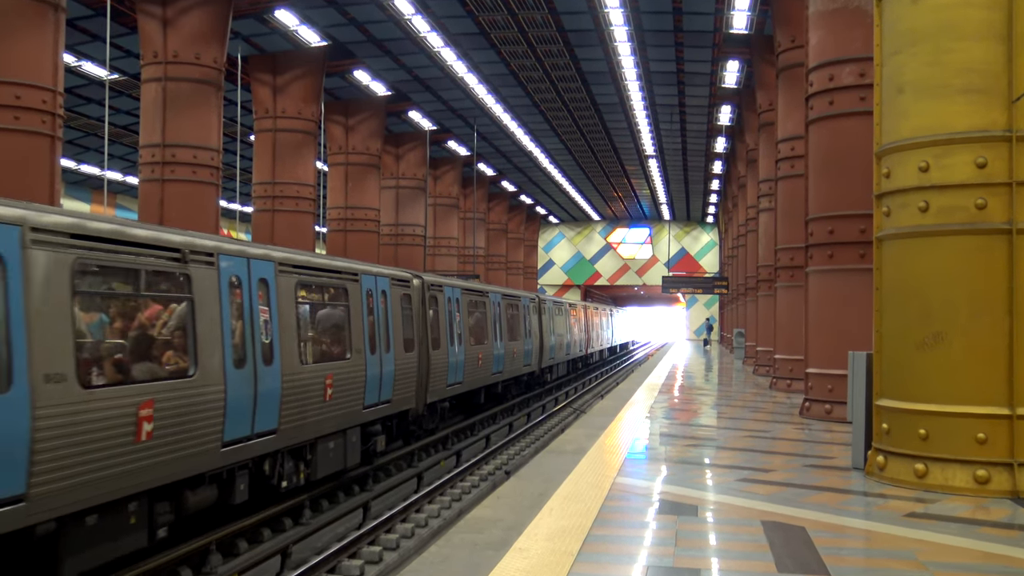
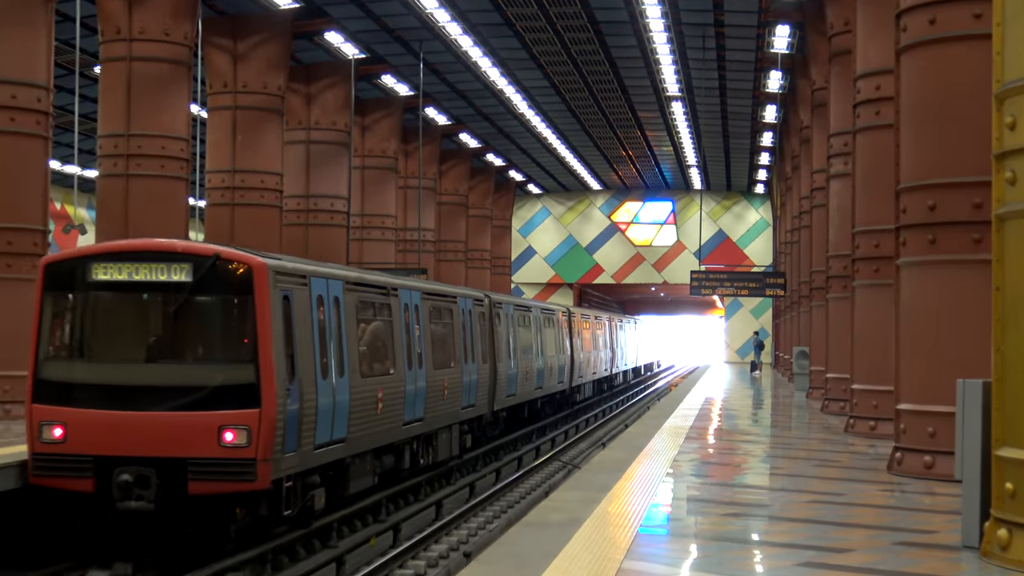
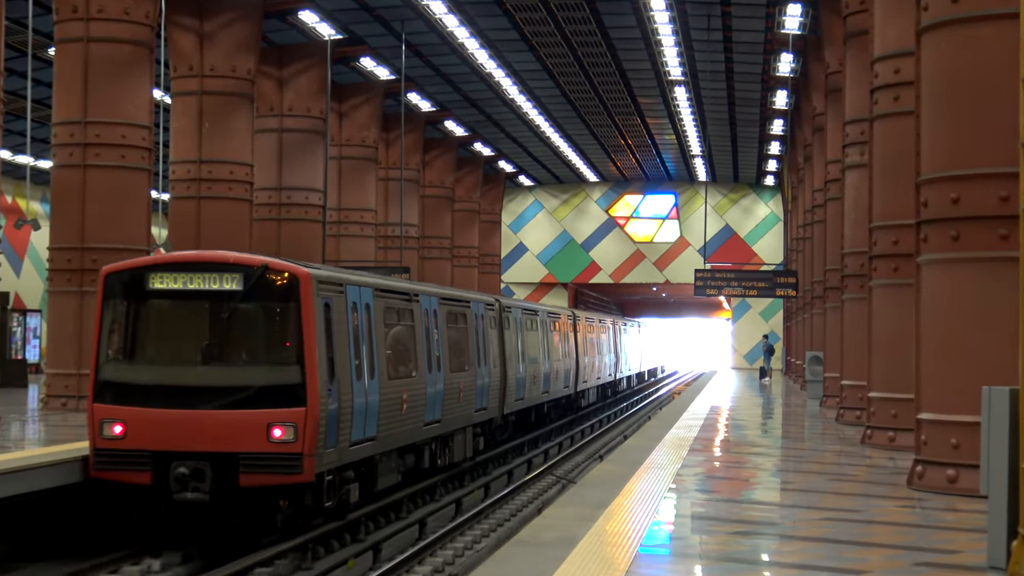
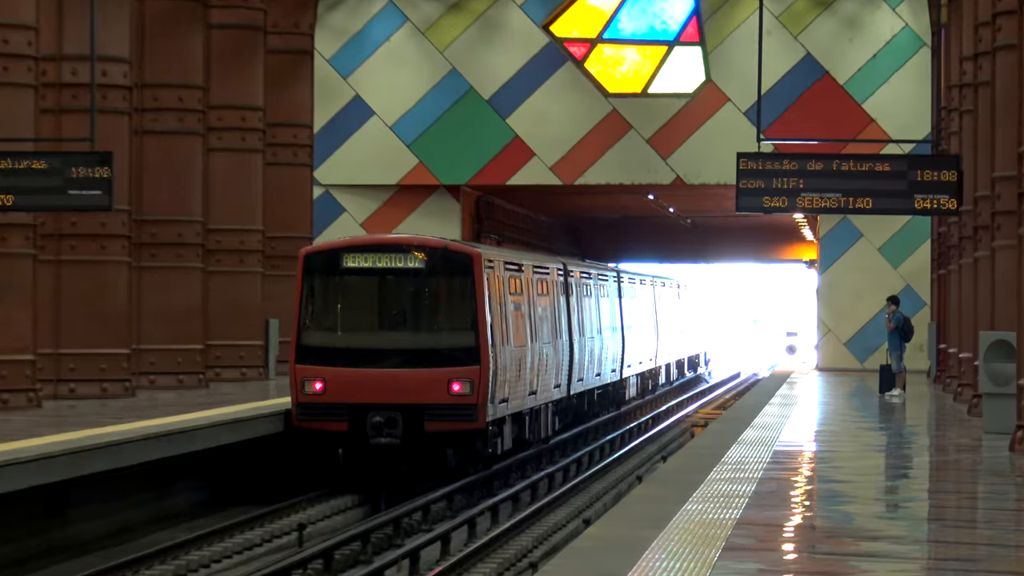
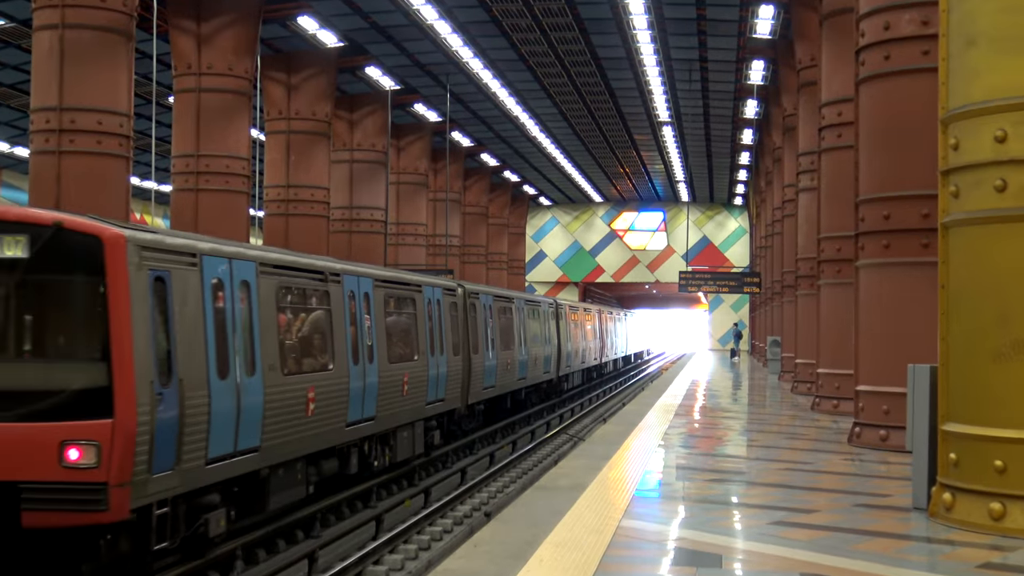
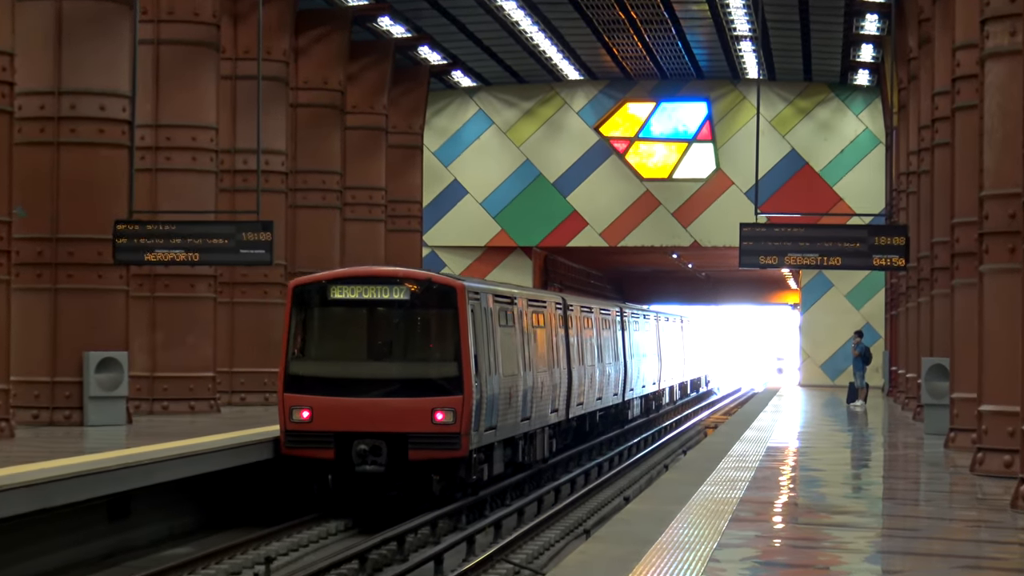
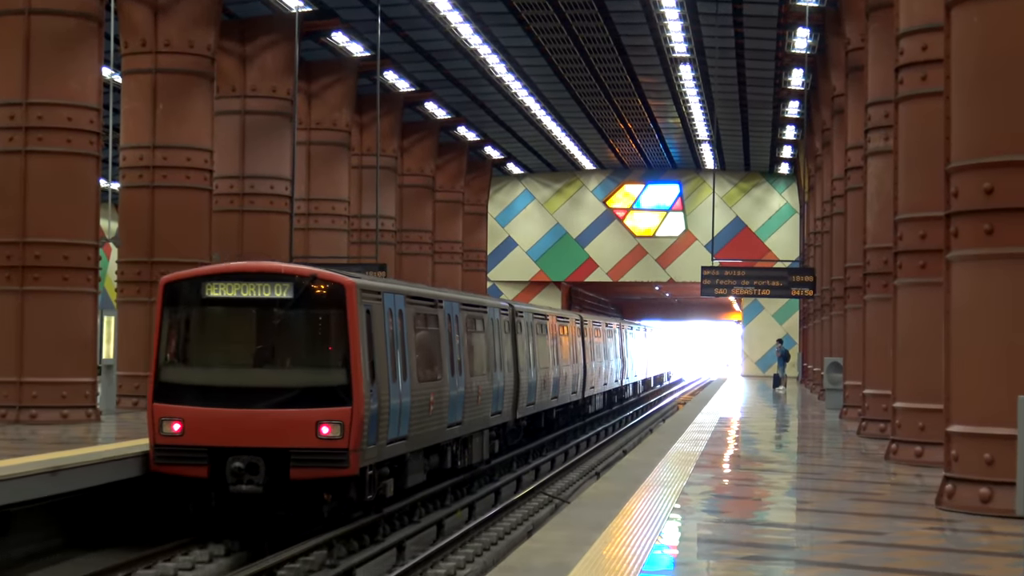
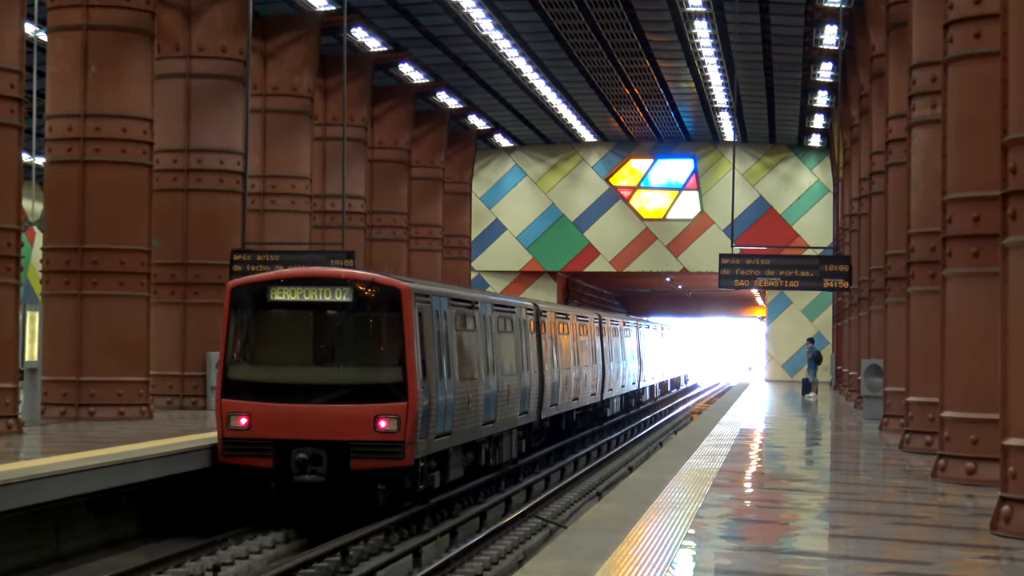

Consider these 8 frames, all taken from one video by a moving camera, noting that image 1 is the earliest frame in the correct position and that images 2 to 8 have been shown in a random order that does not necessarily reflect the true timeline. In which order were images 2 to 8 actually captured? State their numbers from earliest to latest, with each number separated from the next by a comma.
5, 2, 3, 7, 8, 6, 4
